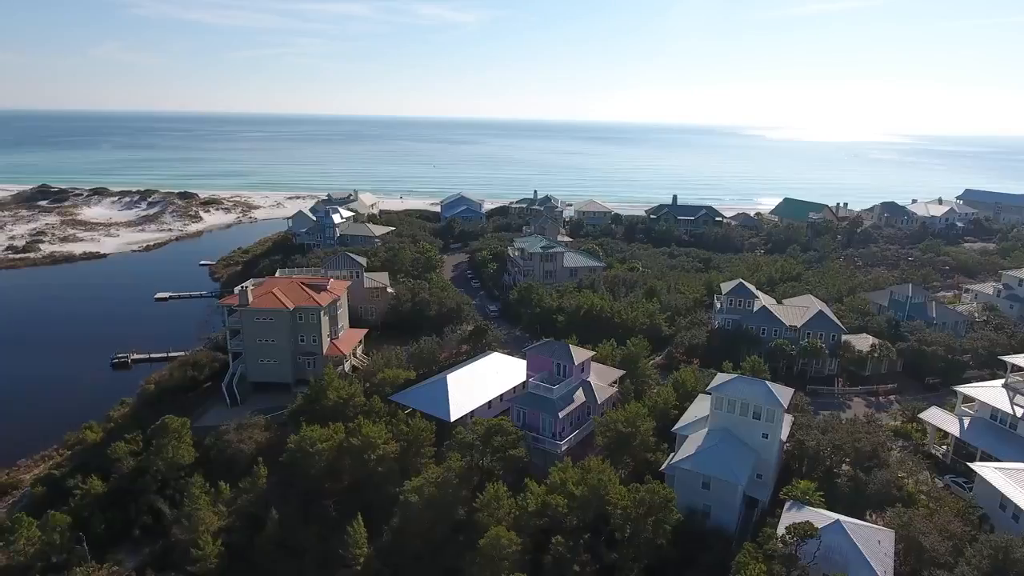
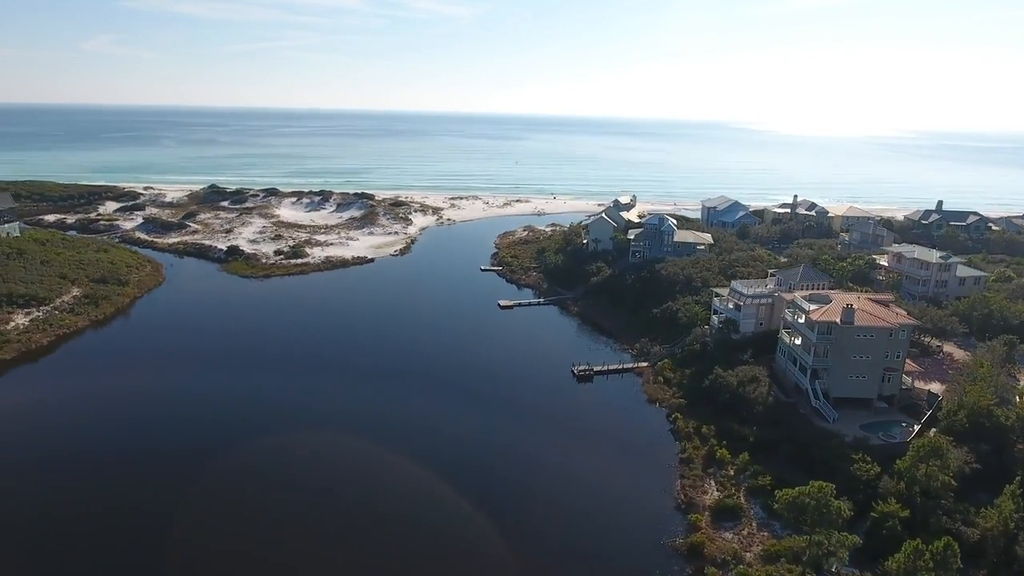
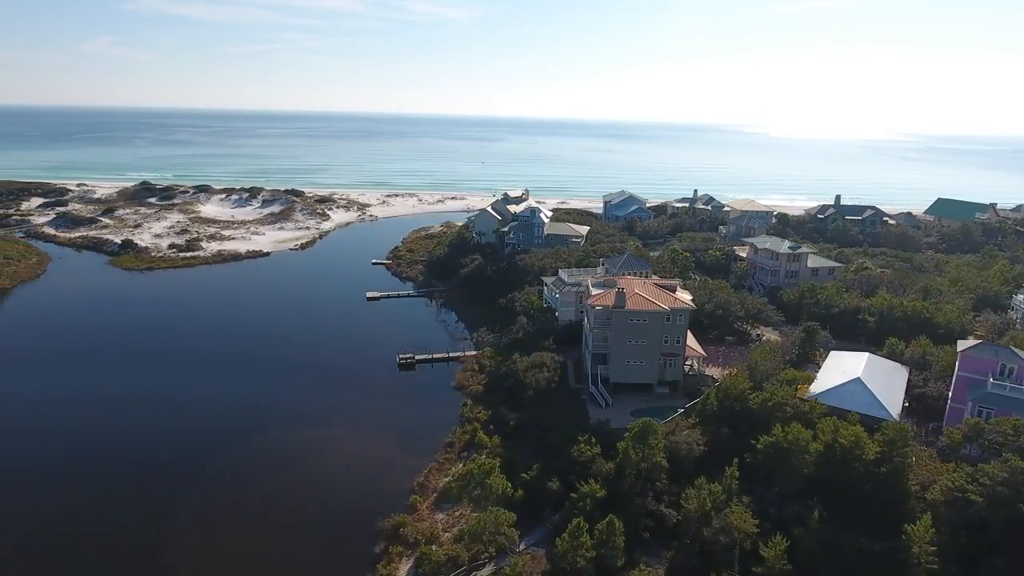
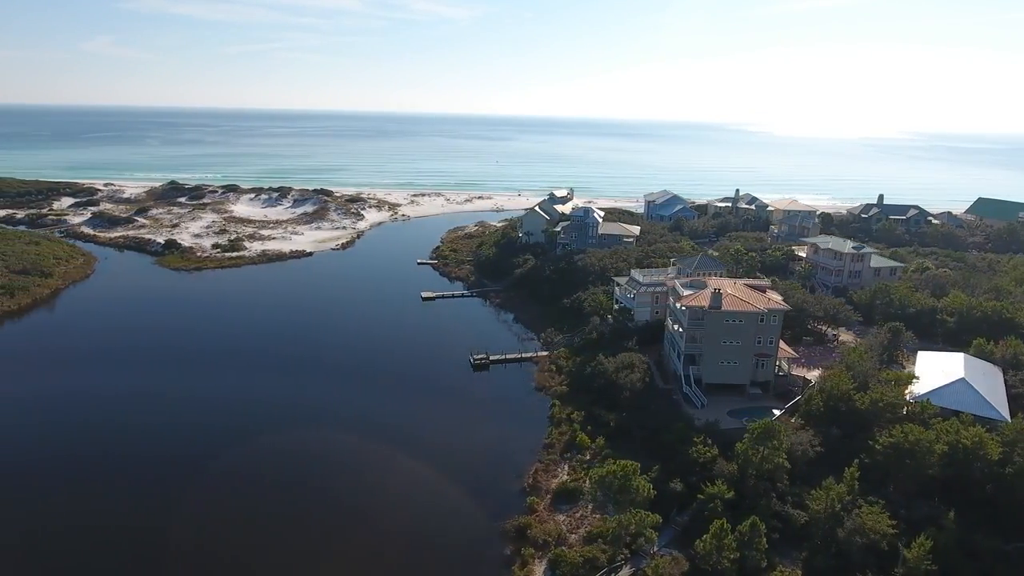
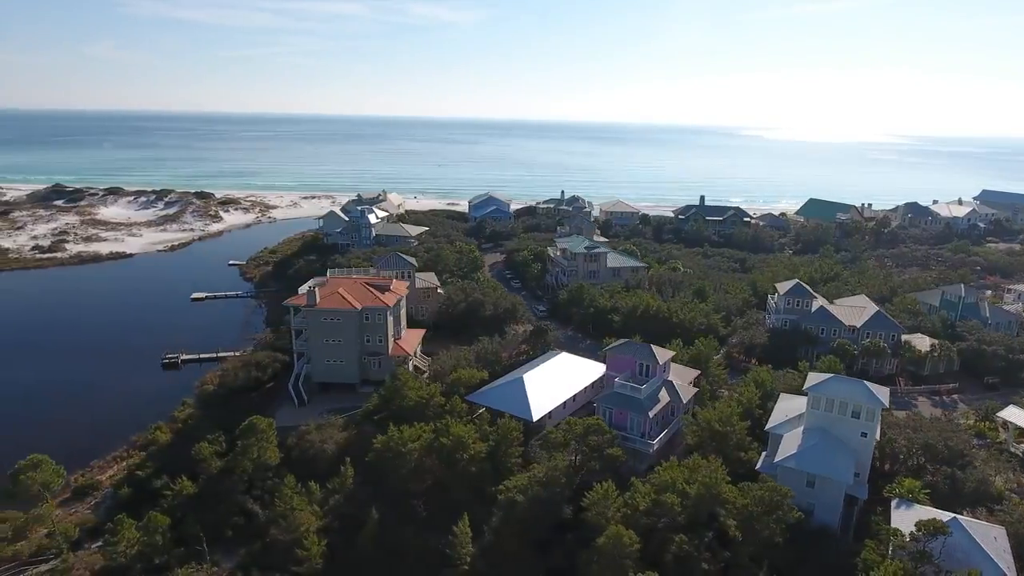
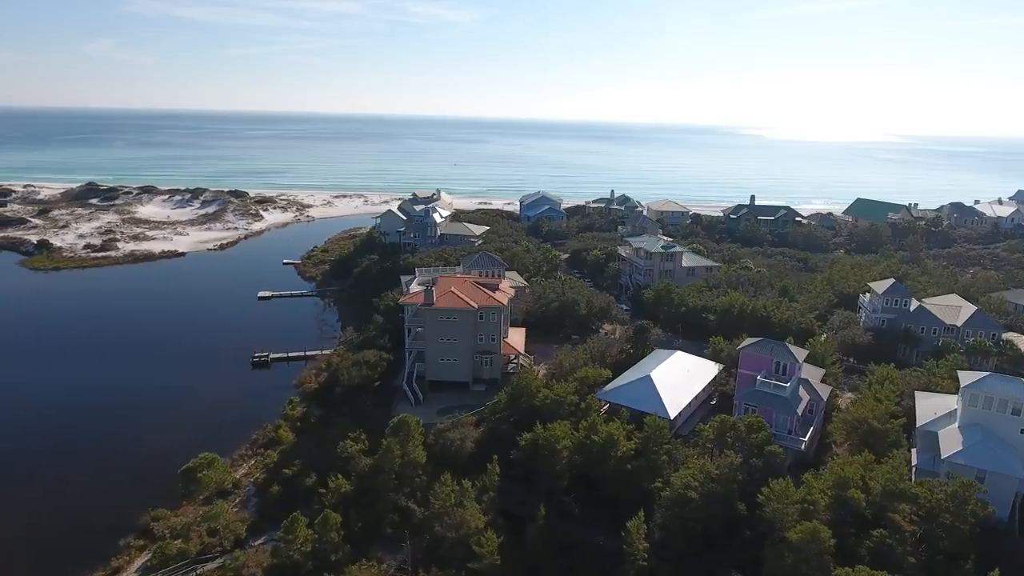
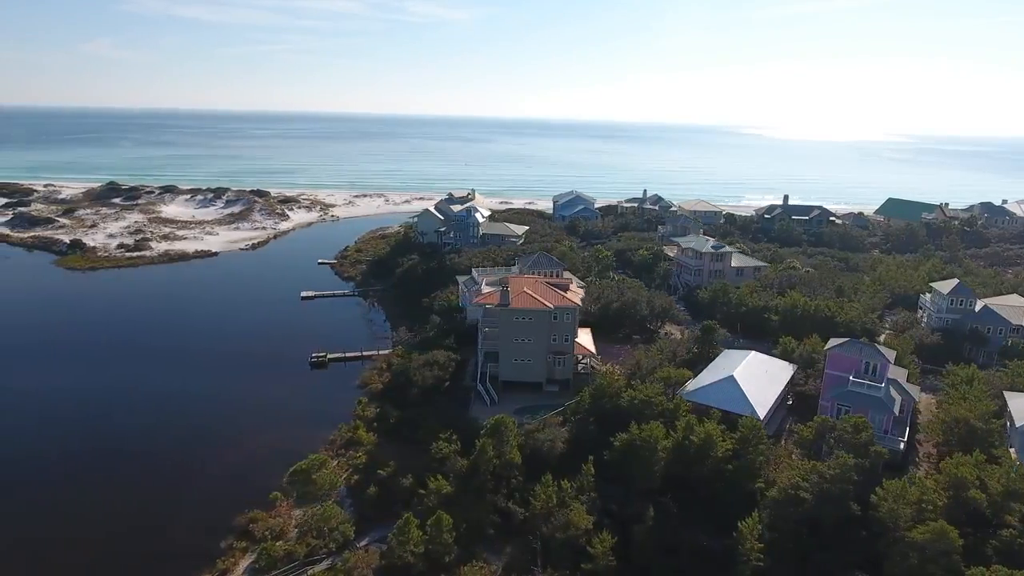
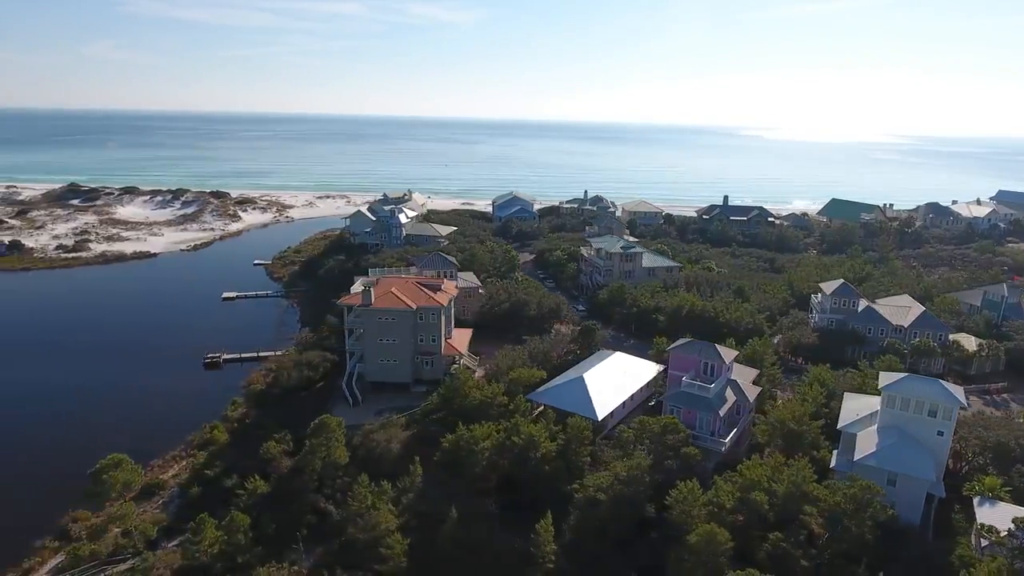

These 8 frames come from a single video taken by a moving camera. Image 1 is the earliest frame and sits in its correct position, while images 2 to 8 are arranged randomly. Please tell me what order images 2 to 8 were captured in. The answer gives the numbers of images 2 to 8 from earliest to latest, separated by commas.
5, 8, 6, 7, 3, 4, 2
